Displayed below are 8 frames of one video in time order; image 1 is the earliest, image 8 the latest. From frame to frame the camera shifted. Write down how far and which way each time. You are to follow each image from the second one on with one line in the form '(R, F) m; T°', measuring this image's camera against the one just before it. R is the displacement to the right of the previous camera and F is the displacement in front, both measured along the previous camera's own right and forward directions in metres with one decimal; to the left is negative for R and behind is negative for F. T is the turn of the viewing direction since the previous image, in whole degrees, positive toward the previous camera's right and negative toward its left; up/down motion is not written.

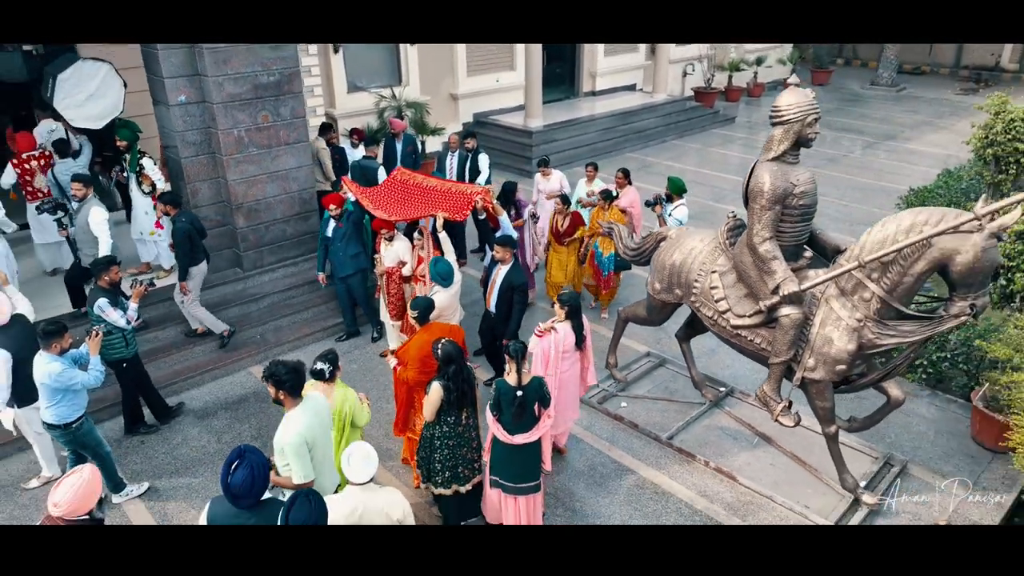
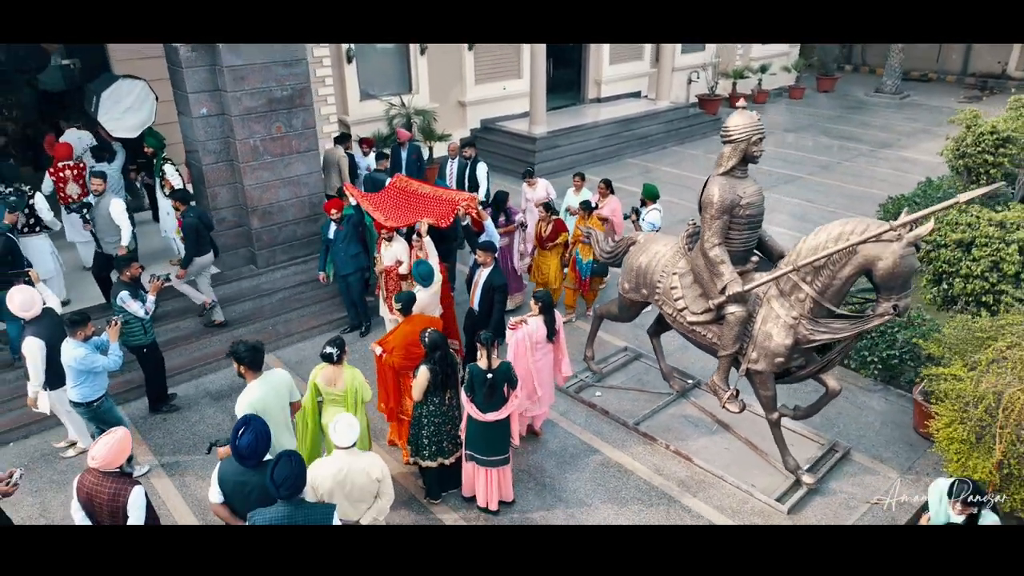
(+0.3, -0.6) m; -2°
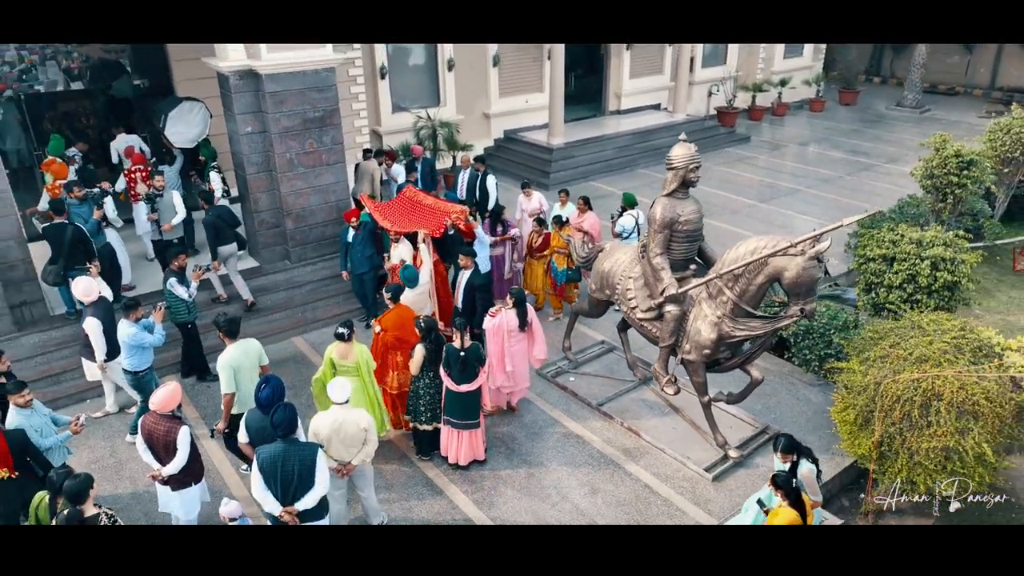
(+0.6, -1.1) m; -4°
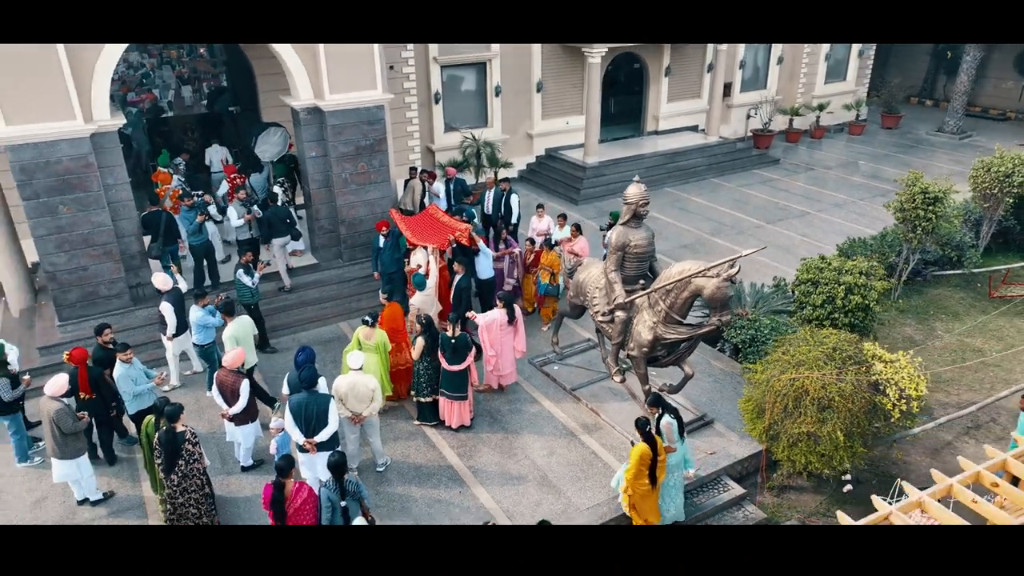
(+1.0, -1.8) m; -6°
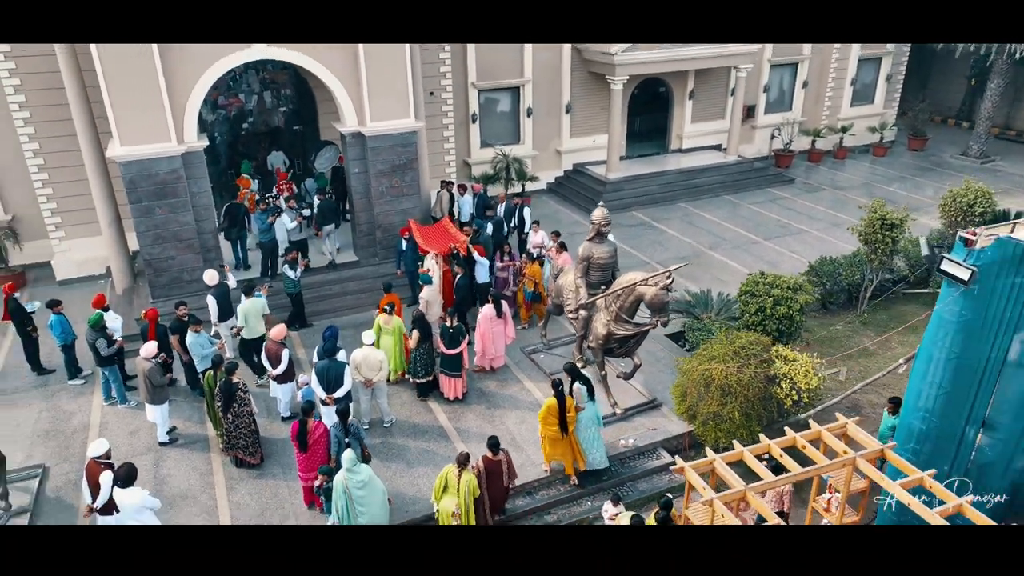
(+1.2, -1.9) m; -5°
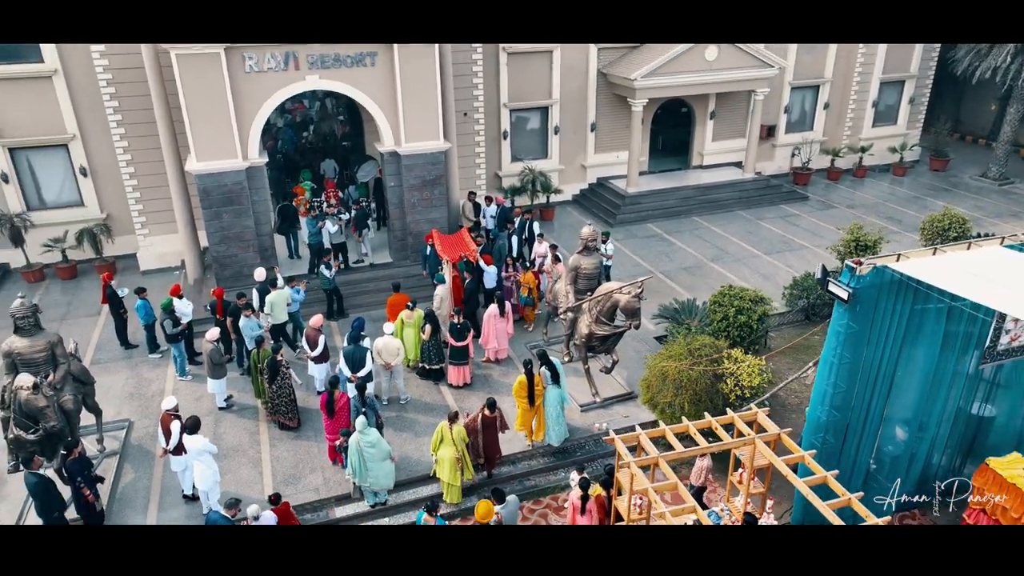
(+0.9, -1.8) m; -5°
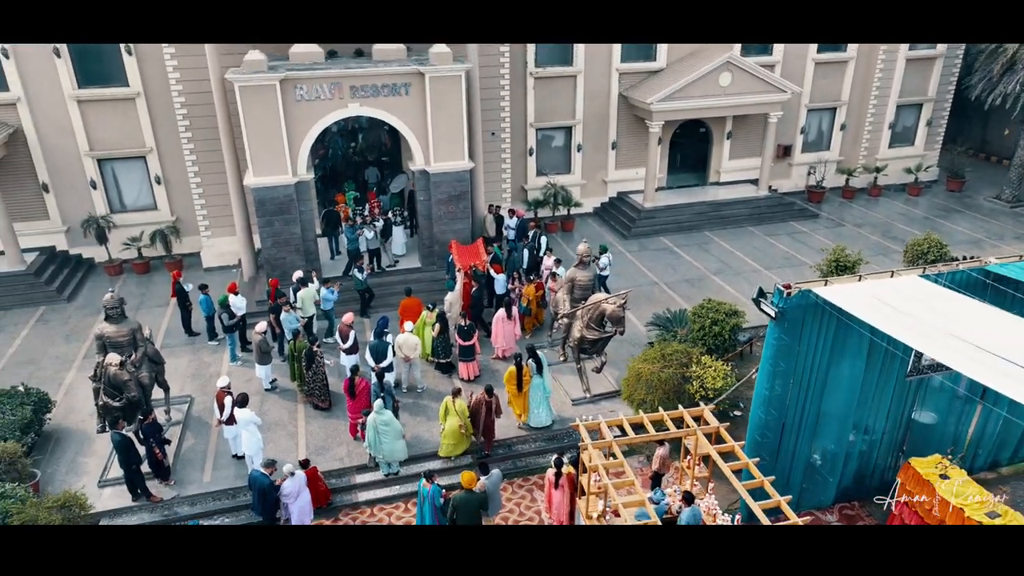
(+0.8, -1.7) m; -4°
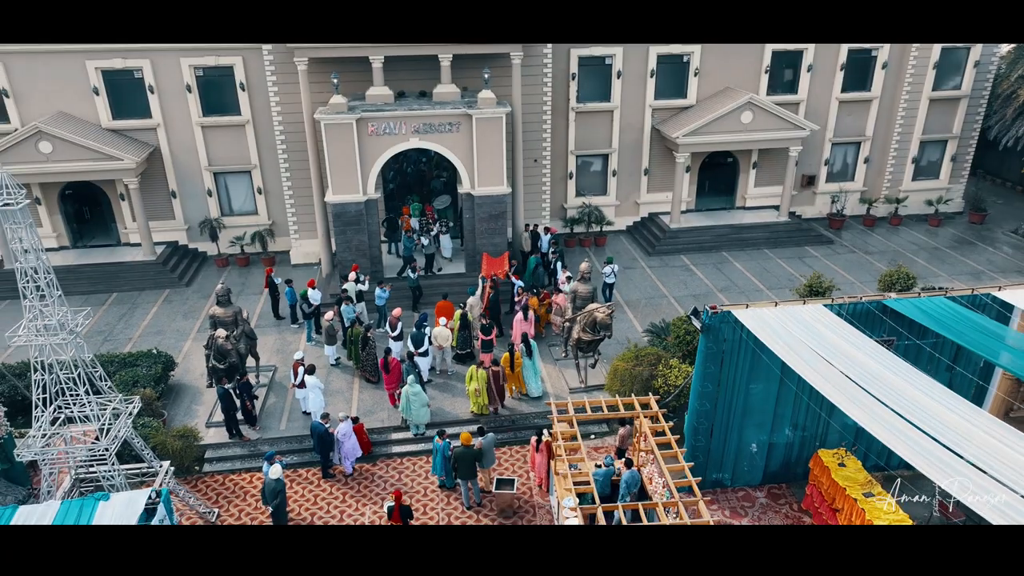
(+1.6, -3.1) m; -7°
